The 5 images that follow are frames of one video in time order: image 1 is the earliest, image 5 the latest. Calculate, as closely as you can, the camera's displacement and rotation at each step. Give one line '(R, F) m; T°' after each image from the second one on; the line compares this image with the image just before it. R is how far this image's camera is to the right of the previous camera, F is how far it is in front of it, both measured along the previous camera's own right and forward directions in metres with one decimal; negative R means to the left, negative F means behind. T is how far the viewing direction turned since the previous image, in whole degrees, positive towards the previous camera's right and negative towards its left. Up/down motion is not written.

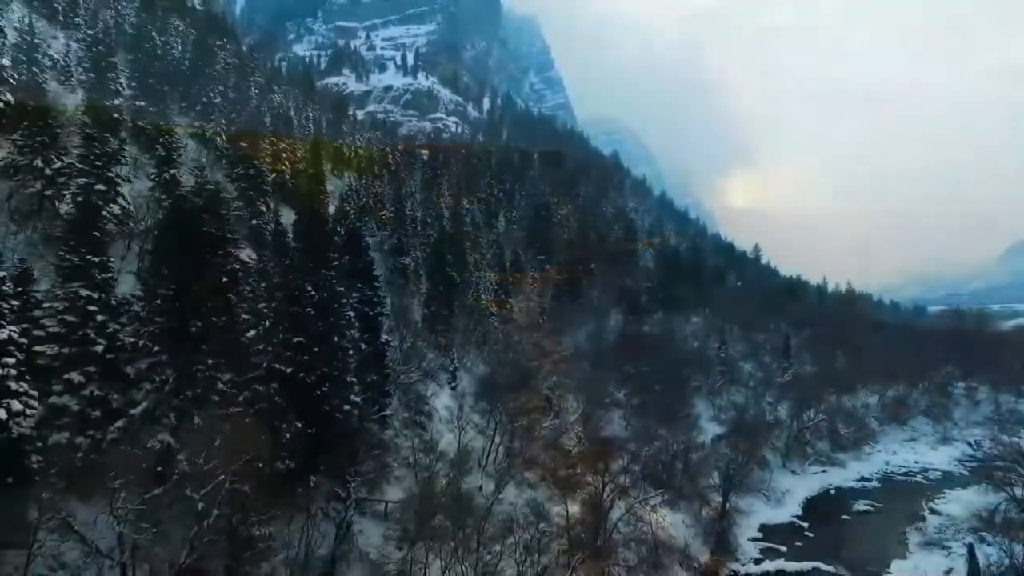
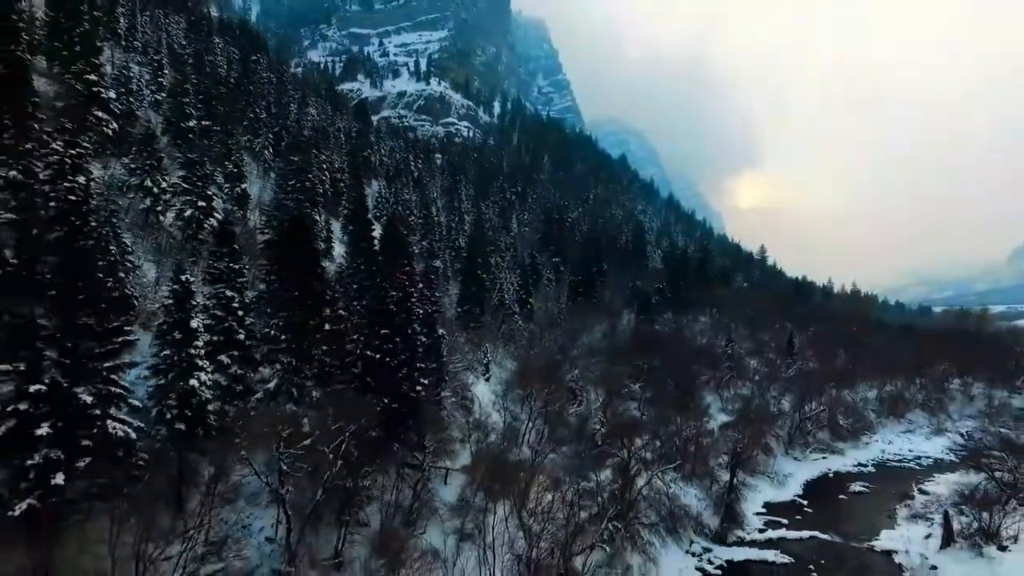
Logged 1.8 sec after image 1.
(-1.9, -5.2) m; -1°
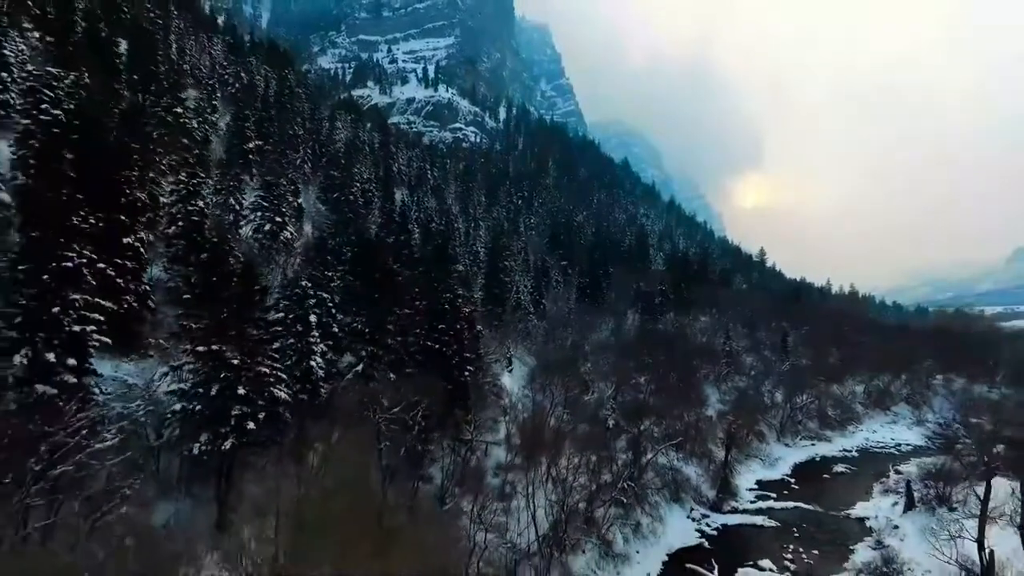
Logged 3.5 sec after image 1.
(-1.8, -6.4) m; 0°
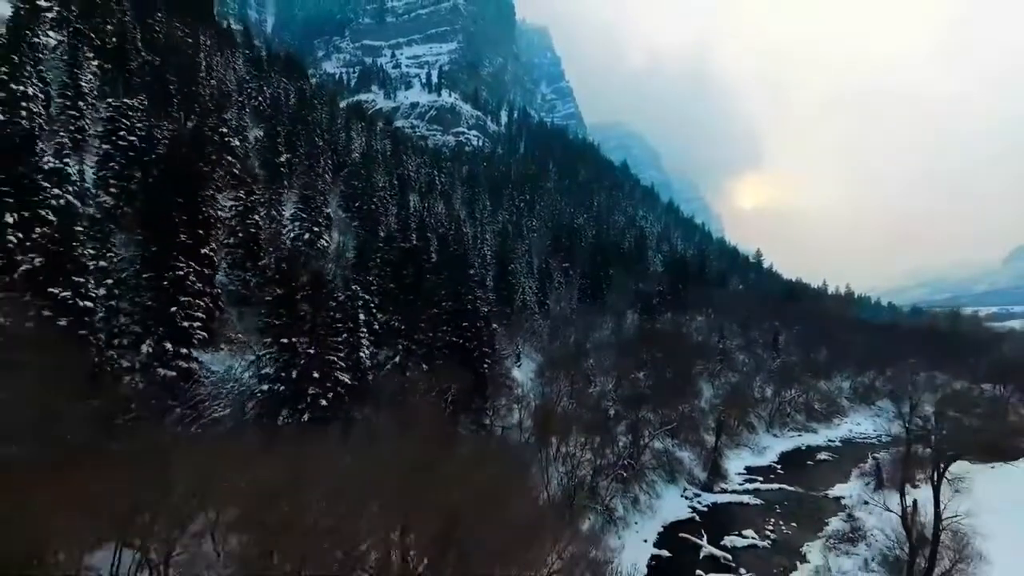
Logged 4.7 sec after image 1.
(-1.0, -5.0) m; 0°
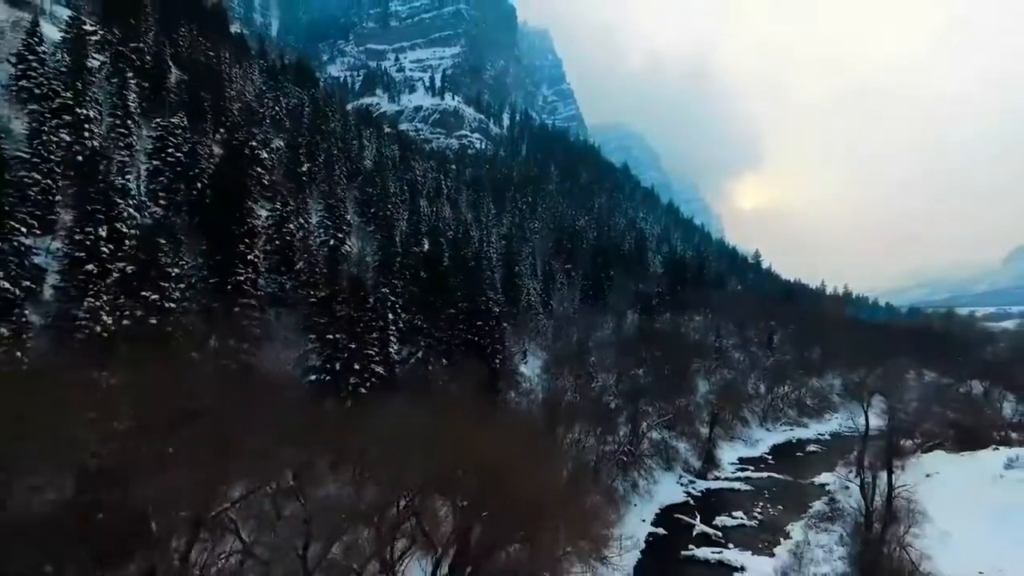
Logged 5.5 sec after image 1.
(-0.7, -4.0) m; 0°
